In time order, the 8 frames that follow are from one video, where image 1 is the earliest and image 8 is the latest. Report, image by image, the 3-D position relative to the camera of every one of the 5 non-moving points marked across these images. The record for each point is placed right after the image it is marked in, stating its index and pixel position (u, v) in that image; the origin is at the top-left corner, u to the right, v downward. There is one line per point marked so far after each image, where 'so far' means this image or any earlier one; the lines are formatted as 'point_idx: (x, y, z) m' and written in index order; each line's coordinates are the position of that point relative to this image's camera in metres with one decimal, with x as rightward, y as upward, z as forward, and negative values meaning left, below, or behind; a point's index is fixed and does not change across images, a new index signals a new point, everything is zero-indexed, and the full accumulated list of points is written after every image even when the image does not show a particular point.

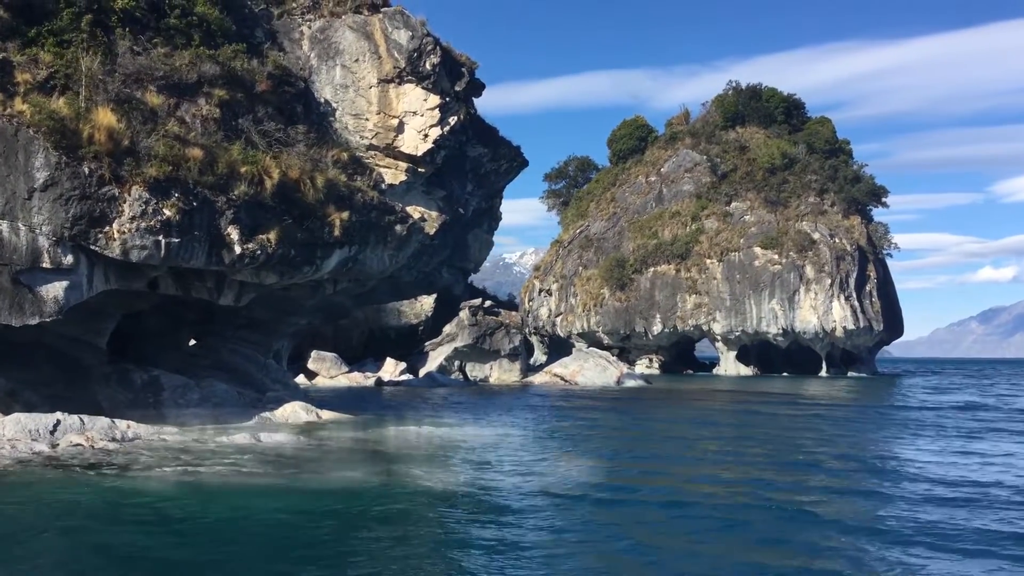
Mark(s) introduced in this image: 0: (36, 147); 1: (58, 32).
0: (-7.1, +2.1, +15.1) m
1: (-7.6, +4.3, +16.8) m
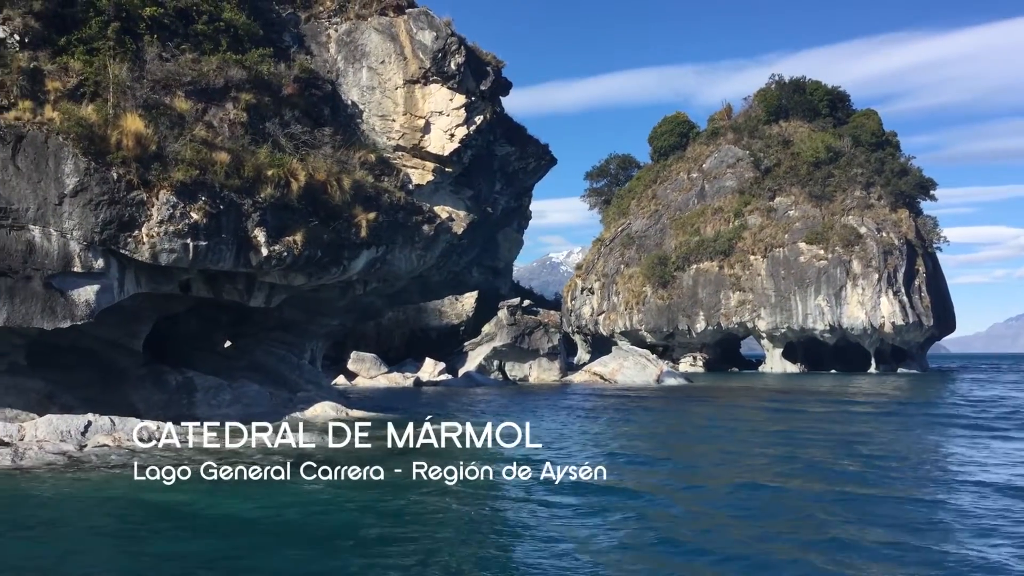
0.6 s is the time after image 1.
0: (-6.7, +2.0, +15.4) m
1: (-7.2, +4.2, +17.1) m
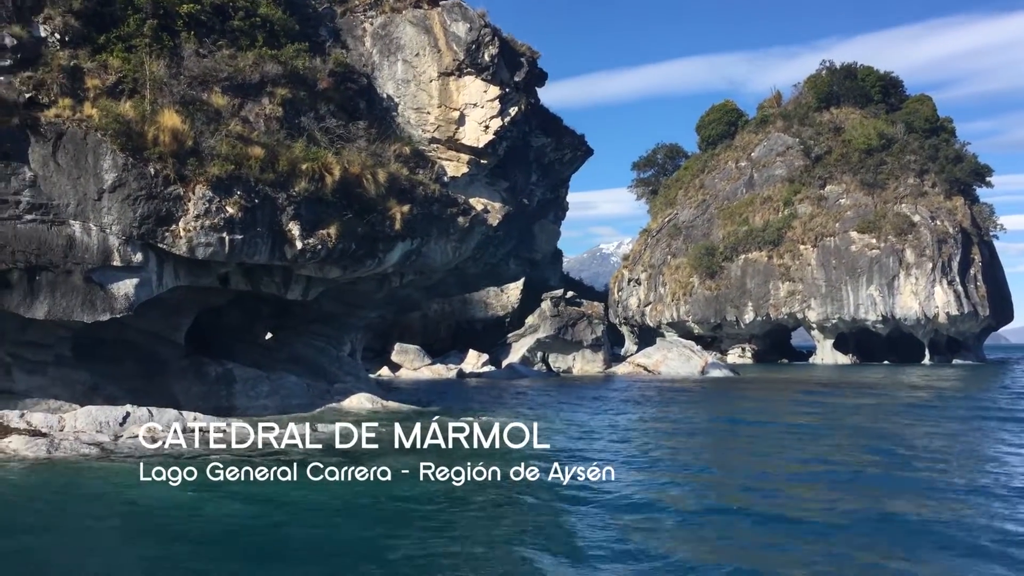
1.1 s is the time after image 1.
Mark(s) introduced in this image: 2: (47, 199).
0: (-6.3, +2.1, +15.6) m
1: (-6.7, +4.3, +17.4) m
2: (-7.0, +1.3, +15.3) m
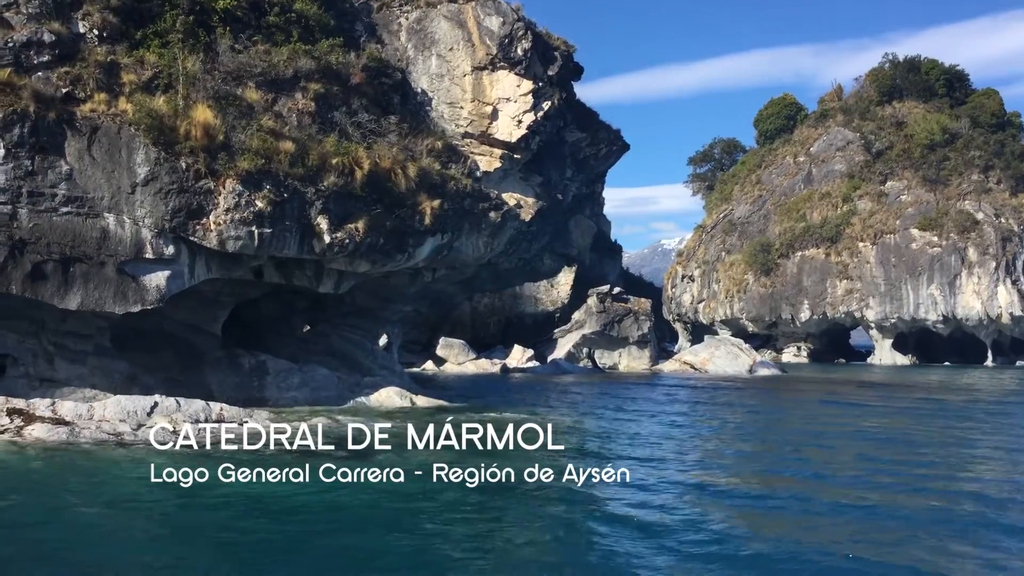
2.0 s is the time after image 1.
0: (-5.9, +2.3, +15.9) m
1: (-6.1, +4.5, +17.7) m
2: (-6.6, +1.5, +15.6) m
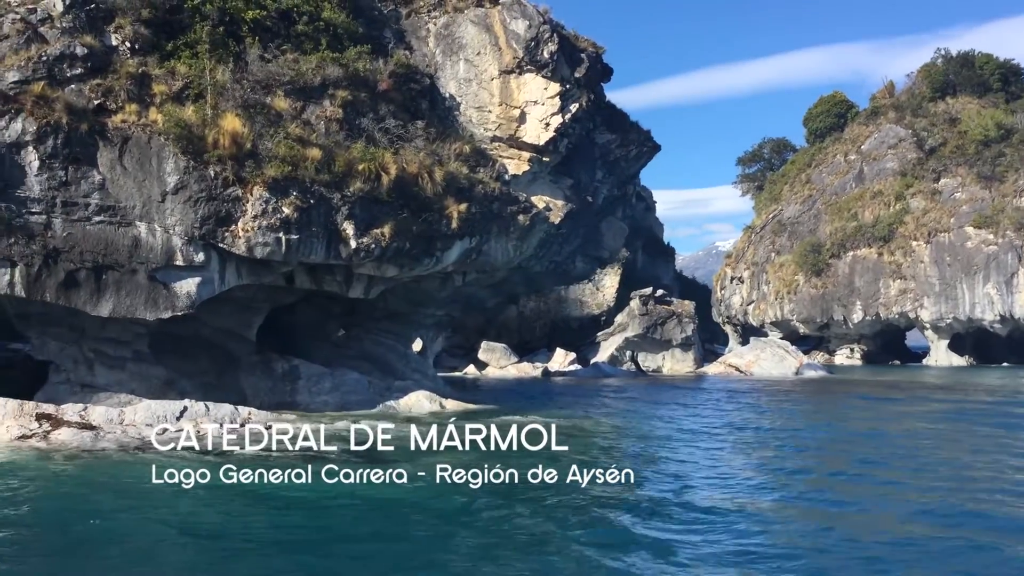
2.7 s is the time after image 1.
0: (-5.5, +2.2, +16.2) m
1: (-5.7, +4.3, +18.0) m
2: (-6.3, +1.4, +16.0) m
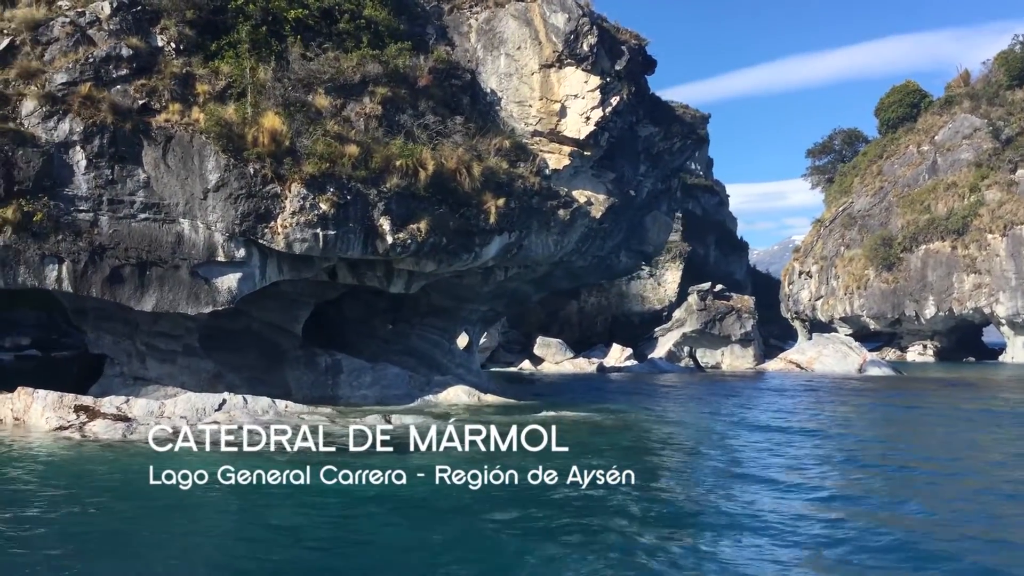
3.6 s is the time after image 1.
0: (-5.0, +2.2, +16.5) m
1: (-5.0, +4.4, +18.3) m
2: (-5.7, +1.4, +16.4) m
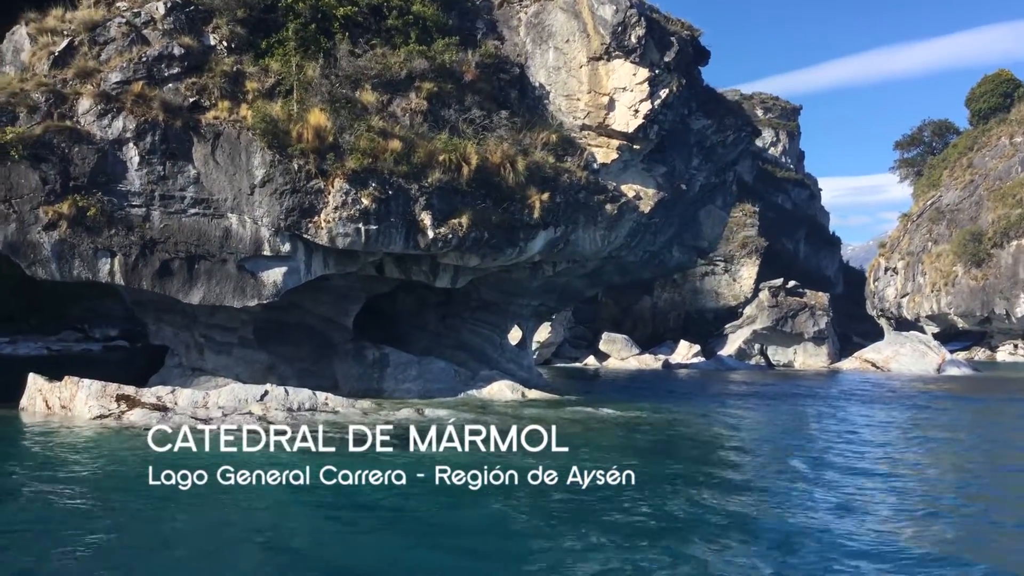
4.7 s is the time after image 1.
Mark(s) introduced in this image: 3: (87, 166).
0: (-4.3, +2.3, +16.9) m
1: (-4.2, +4.5, +18.6) m
2: (-5.1, +1.6, +16.8) m
3: (-6.8, +1.9, +16.2) m
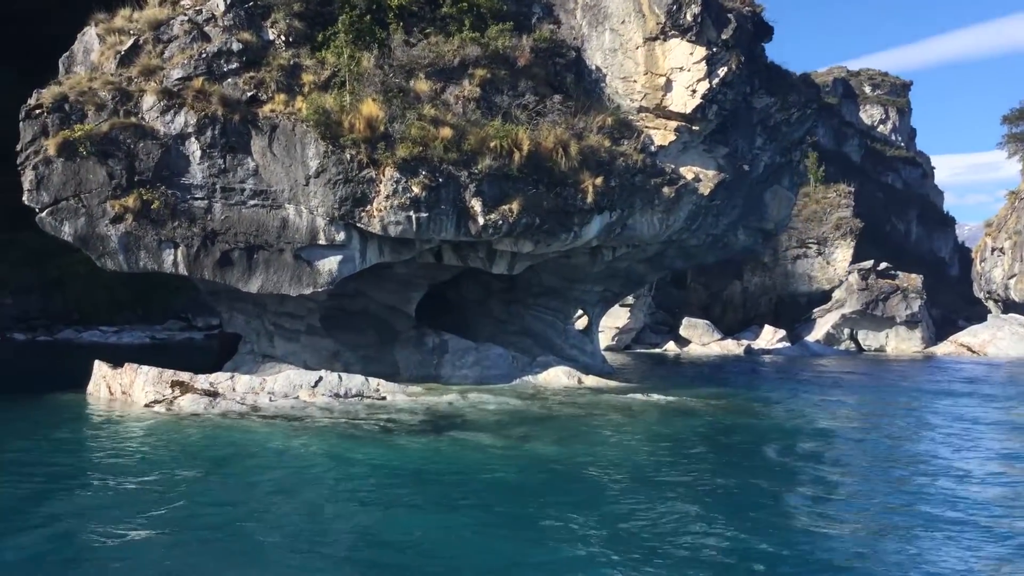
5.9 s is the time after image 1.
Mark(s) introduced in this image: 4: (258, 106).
0: (-3.5, +2.5, +17.2) m
1: (-3.2, +4.8, +18.9) m
2: (-4.3, +1.7, +17.2) m
3: (-6.0, +2.1, +16.8) m
4: (-4.5, +3.2, +17.7) m
